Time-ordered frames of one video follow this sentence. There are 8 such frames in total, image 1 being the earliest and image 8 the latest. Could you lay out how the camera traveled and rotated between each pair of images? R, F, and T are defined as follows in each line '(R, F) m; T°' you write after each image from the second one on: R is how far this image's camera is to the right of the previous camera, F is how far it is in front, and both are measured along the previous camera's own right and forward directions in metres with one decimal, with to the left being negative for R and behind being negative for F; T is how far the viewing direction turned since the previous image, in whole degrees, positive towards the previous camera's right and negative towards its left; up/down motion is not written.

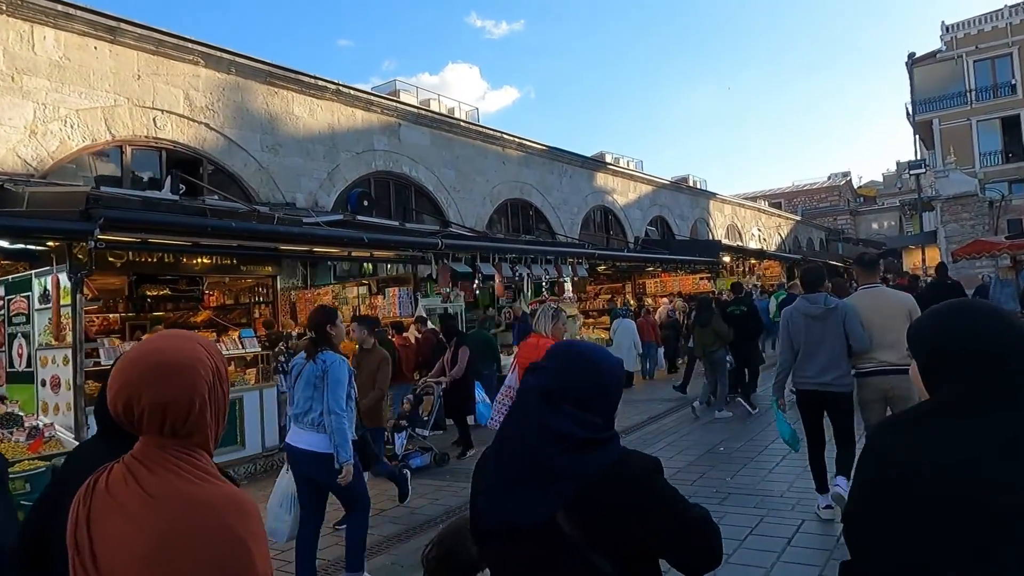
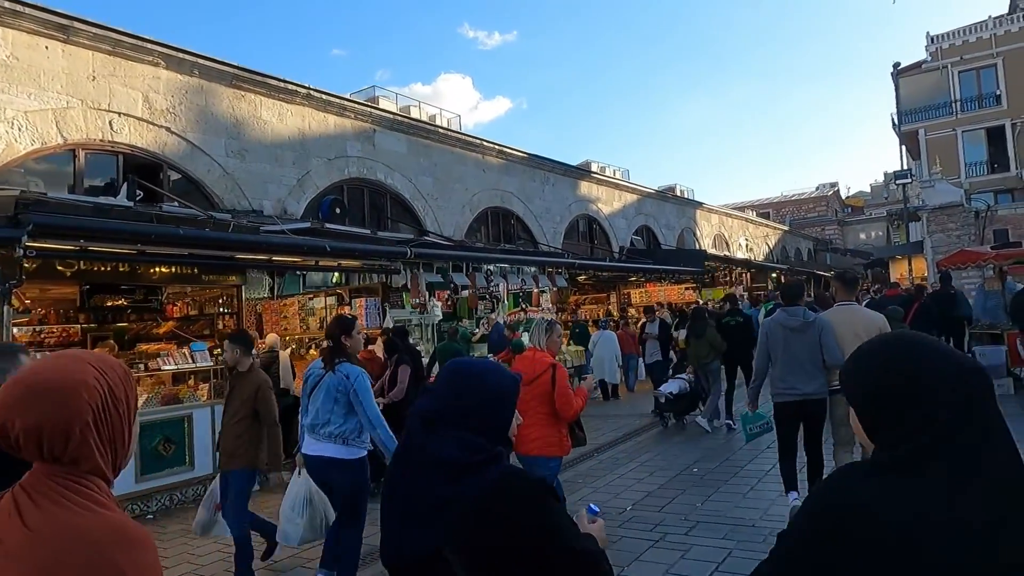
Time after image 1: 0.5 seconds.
(+0.3, +0.4) m; +1°
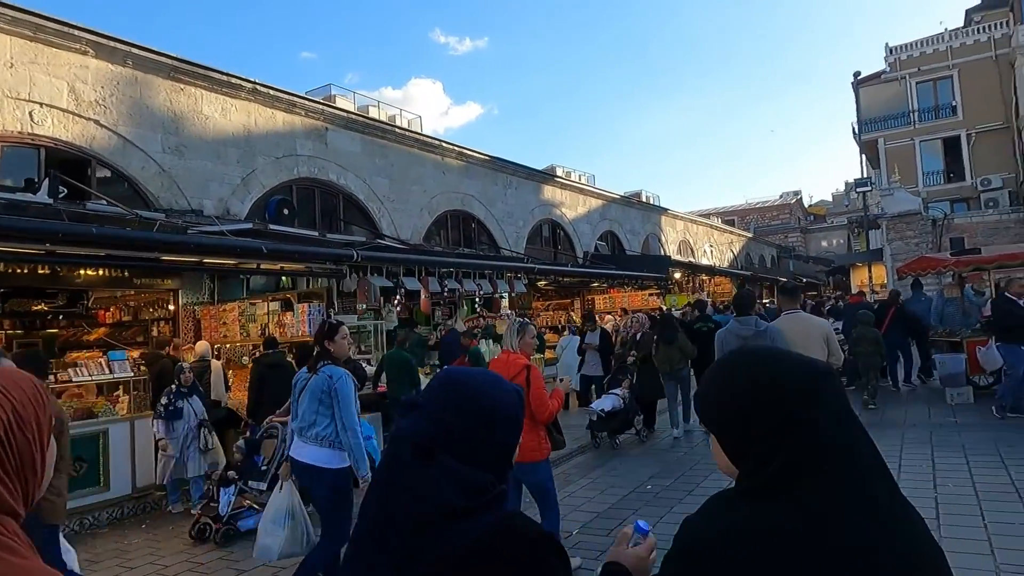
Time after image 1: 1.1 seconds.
(+0.2, +0.4) m; +3°
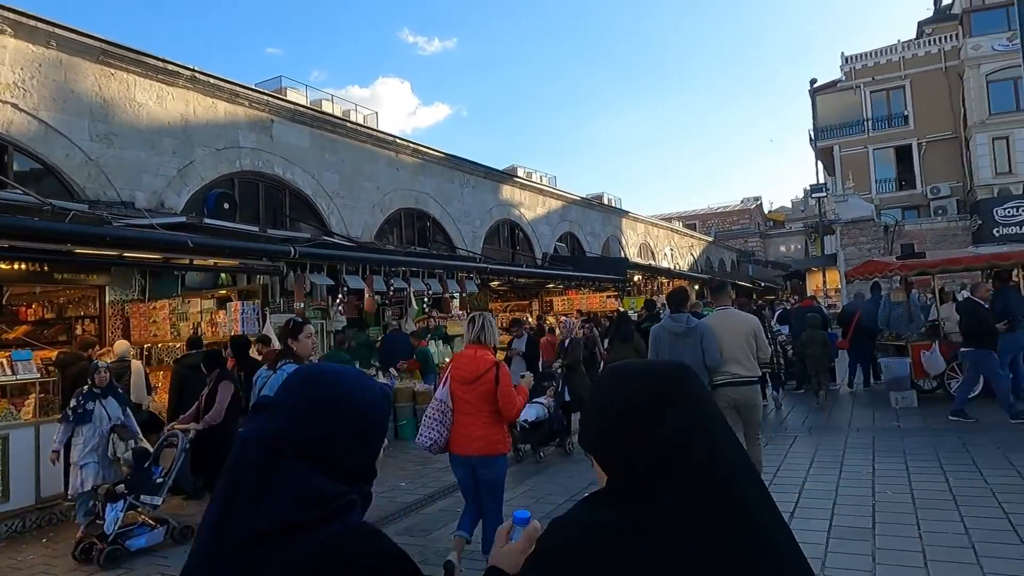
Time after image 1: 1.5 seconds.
(+0.3, +0.3) m; +3°
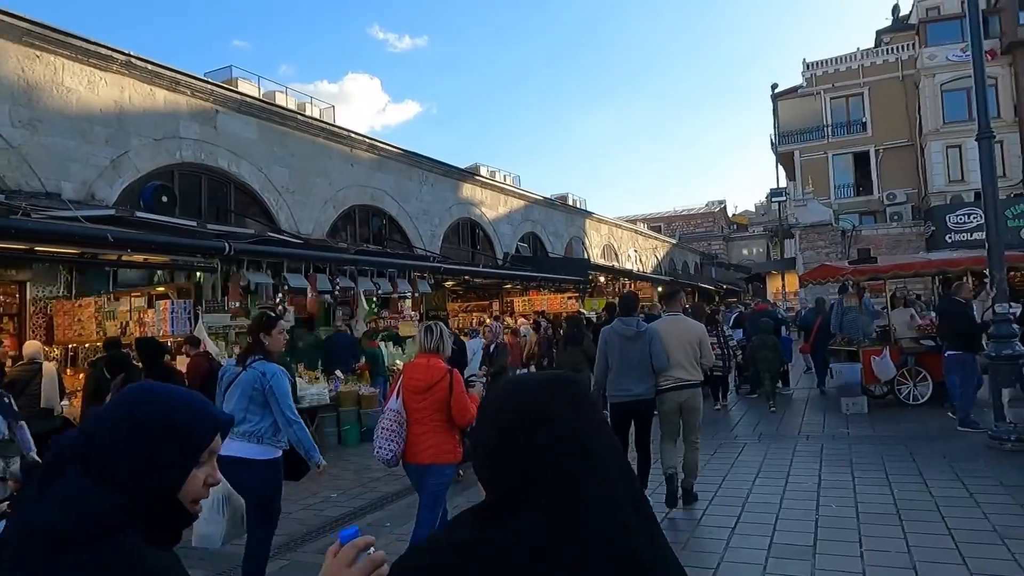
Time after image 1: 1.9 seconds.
(+0.3, +0.3) m; +3°
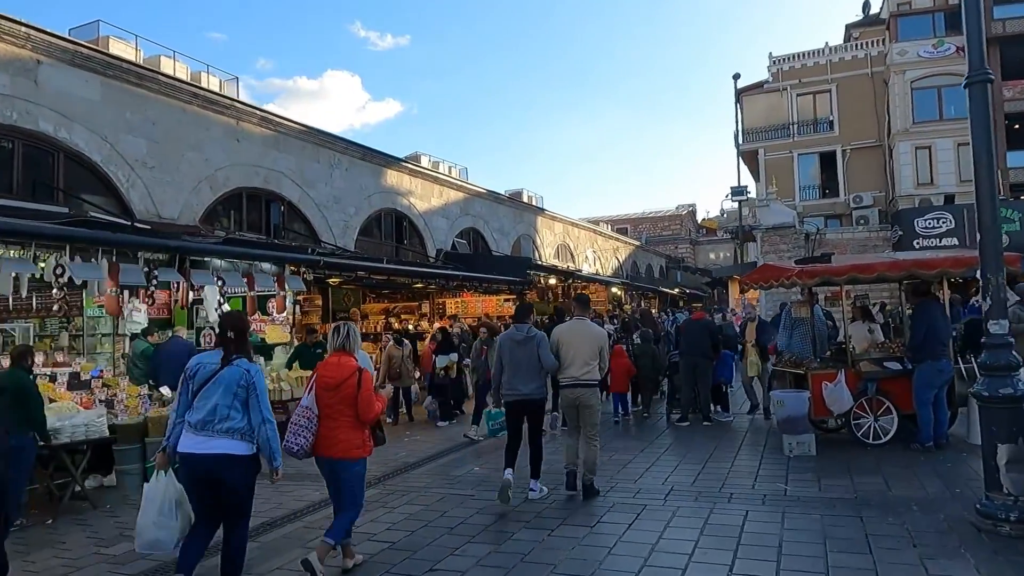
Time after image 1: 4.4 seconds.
(+1.2, +2.1) m; +2°
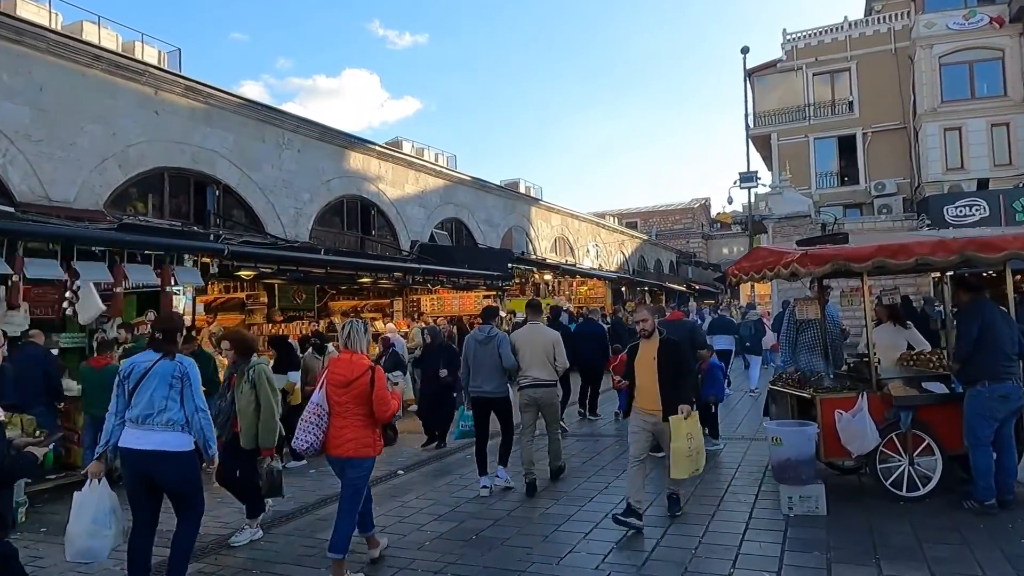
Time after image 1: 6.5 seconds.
(+0.9, +2.0) m; -1°
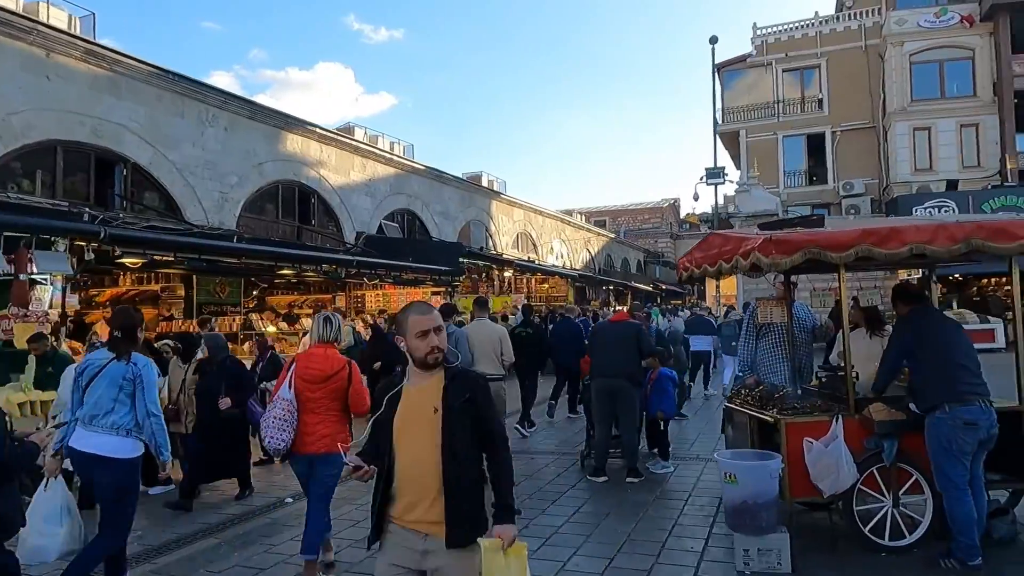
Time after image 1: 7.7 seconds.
(+0.5, +1.1) m; +2°
